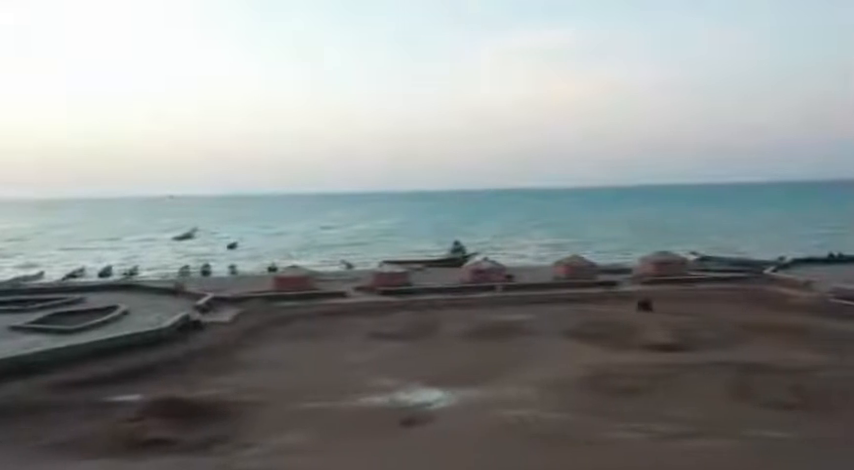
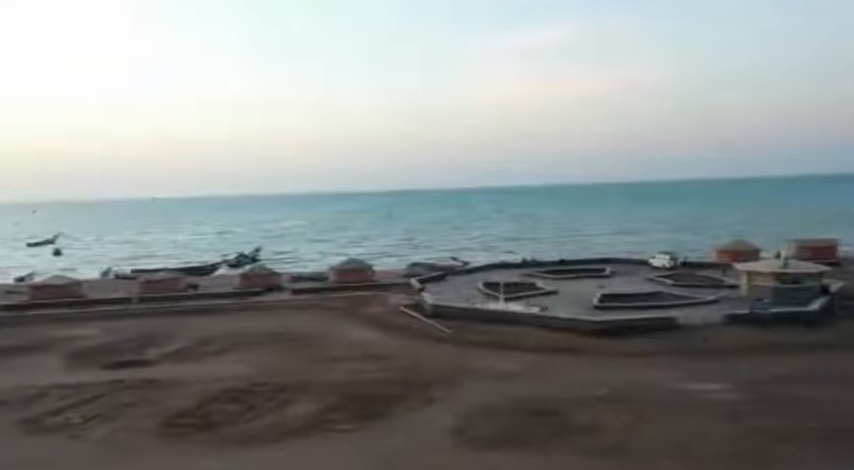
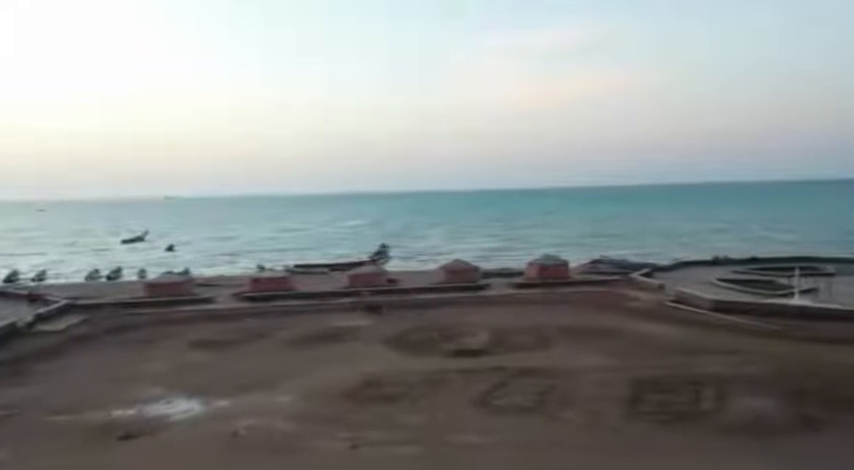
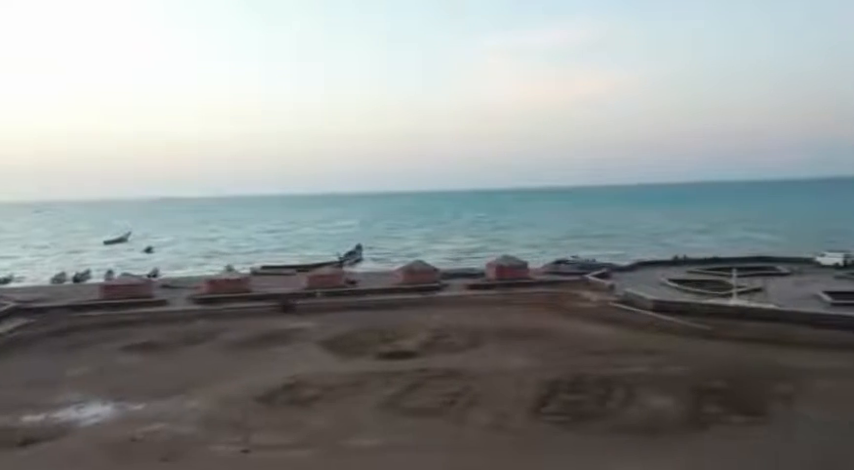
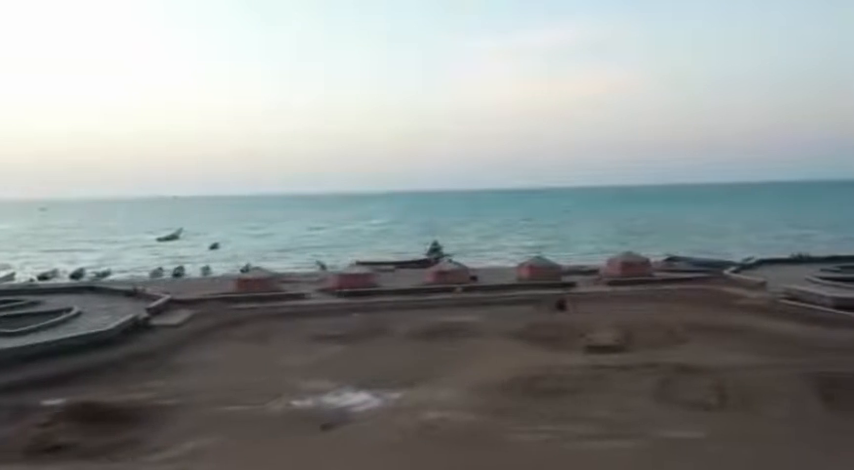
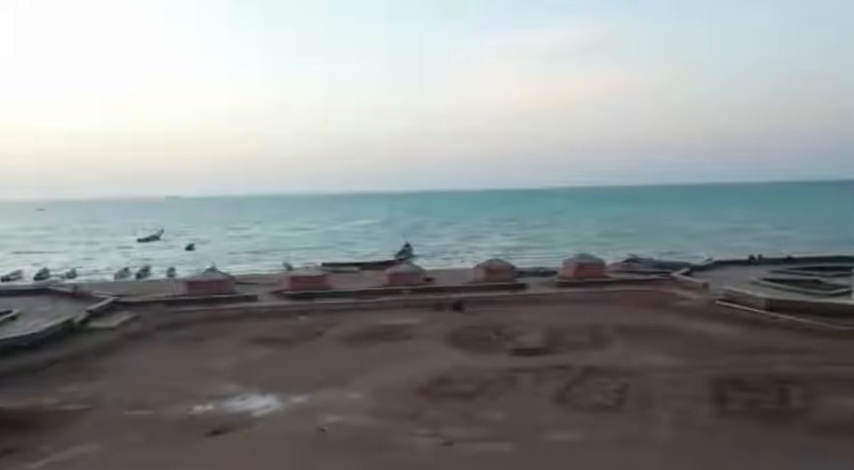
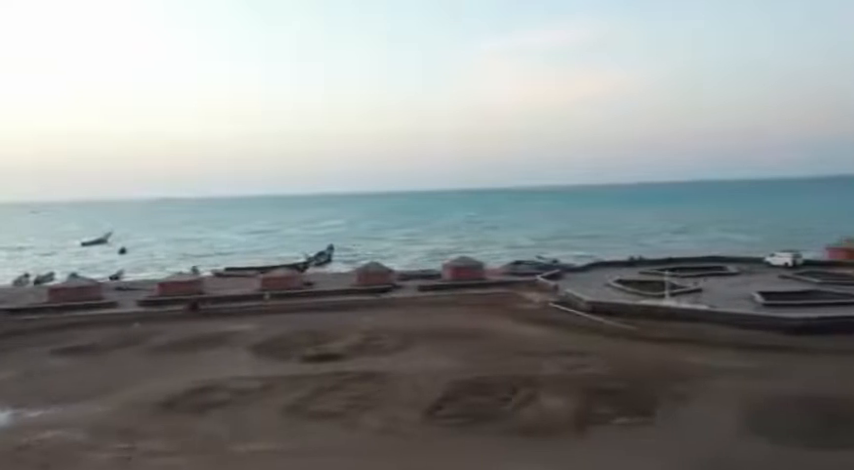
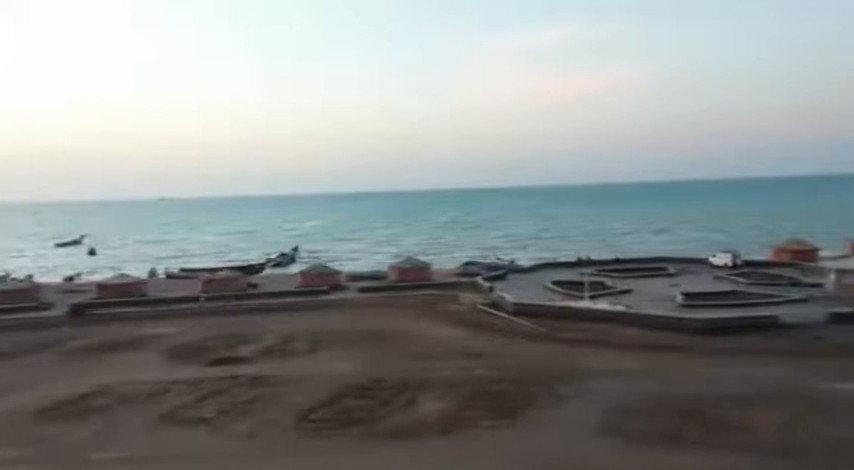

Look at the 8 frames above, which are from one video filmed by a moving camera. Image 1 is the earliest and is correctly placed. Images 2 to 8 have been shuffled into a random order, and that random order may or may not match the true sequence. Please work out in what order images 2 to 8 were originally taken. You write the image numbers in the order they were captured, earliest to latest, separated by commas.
5, 6, 3, 4, 7, 8, 2
